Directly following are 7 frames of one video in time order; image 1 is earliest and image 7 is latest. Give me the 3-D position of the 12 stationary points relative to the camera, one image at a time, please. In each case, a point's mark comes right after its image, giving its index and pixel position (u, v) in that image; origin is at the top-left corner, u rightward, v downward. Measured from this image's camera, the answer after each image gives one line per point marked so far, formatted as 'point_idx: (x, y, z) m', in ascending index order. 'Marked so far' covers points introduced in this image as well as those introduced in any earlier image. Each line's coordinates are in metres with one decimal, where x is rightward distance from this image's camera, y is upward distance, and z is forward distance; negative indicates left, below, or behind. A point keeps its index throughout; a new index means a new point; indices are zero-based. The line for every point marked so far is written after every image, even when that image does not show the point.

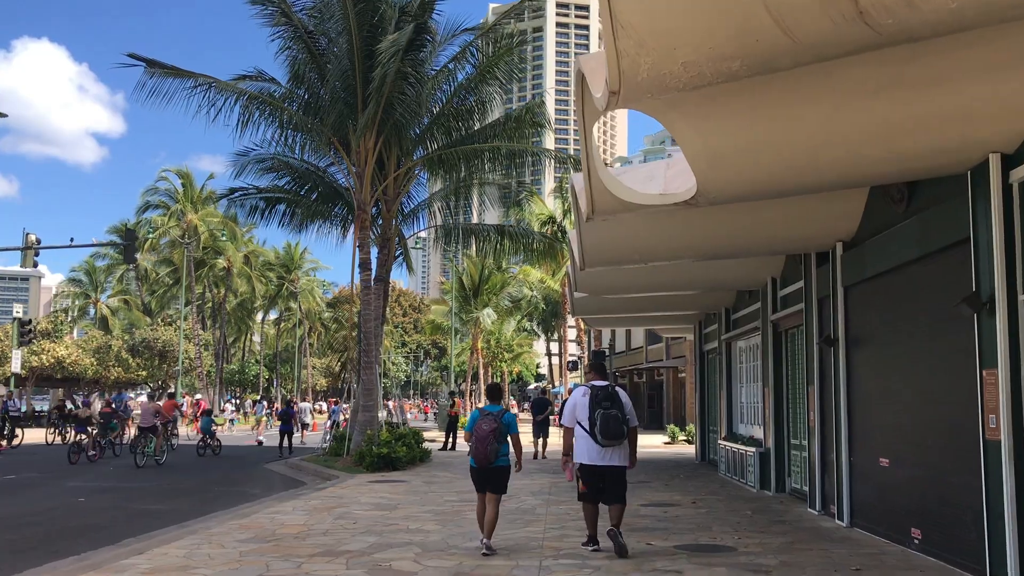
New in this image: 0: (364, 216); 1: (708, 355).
0: (-3.1, +1.5, +17.4) m
1: (+4.2, -1.4, +18.0) m
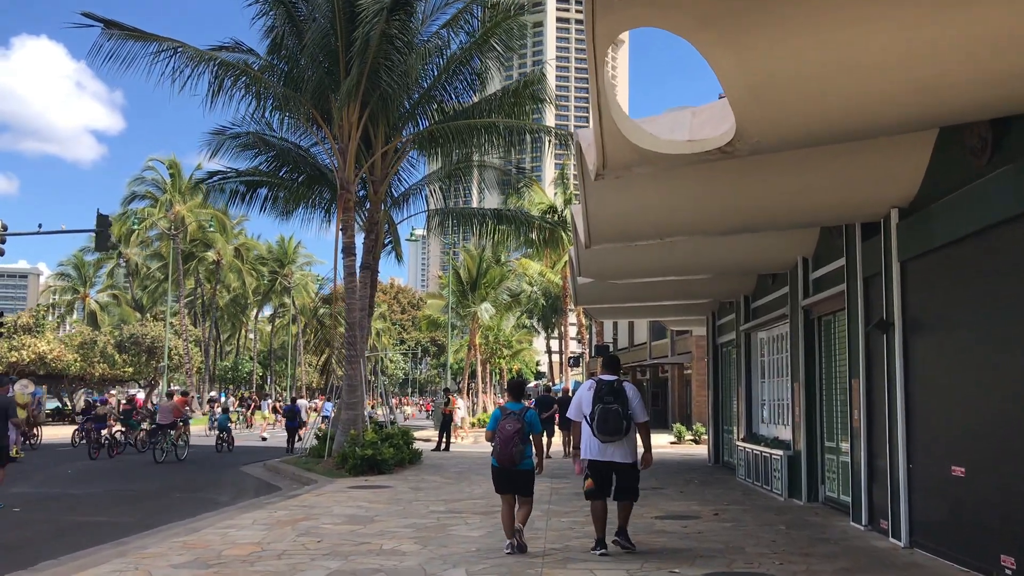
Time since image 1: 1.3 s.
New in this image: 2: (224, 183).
0: (-3.1, +1.7, +15.9) m
1: (+4.1, -1.2, +16.6) m
2: (-6.3, +2.3, +18.7) m
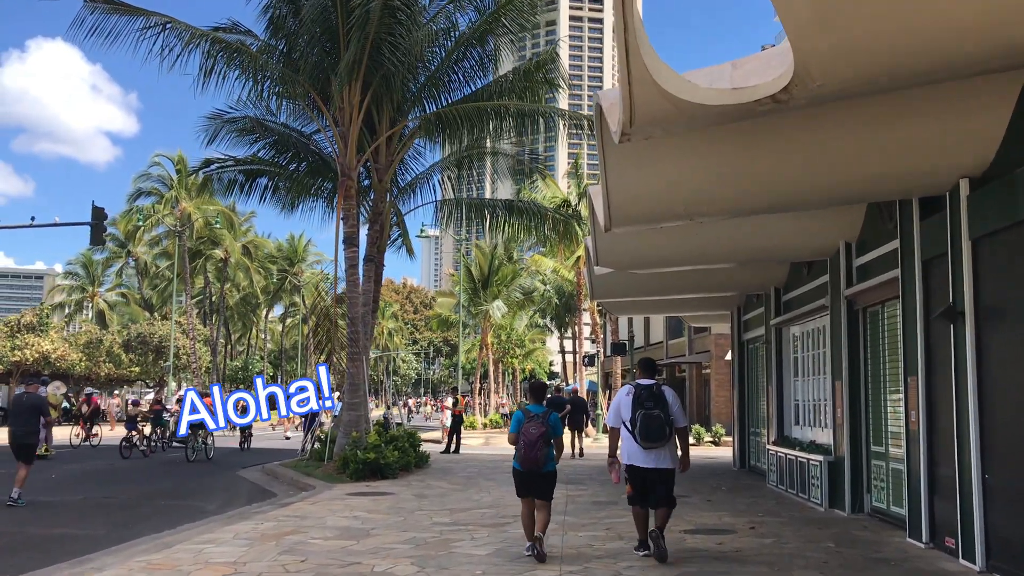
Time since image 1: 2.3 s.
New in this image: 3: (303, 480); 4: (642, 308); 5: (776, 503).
0: (-2.9, +1.9, +15.0) m
1: (+4.3, -1.1, +15.5) m
2: (-6.1, +2.4, +17.8) m
3: (-3.4, -3.1, +13.7) m
4: (+2.5, -0.4, +16.5) m
5: (+3.3, -2.7, +10.5) m
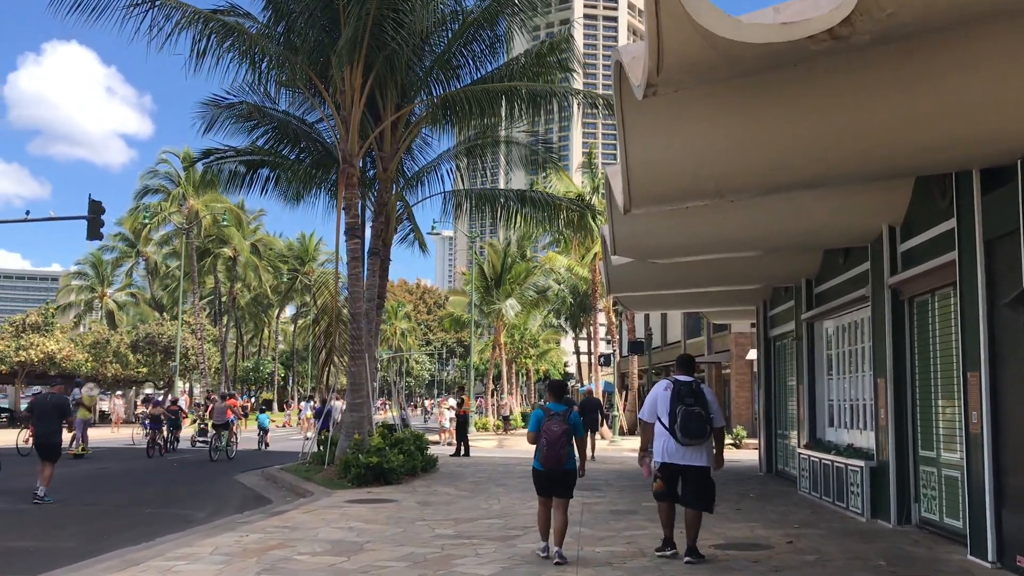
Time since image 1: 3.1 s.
0: (-2.7, +2.0, +14.2) m
1: (+4.5, -0.9, +14.6) m
2: (-5.9, +2.5, +17.1) m
3: (-3.2, -3.0, +12.9) m
4: (+2.8, -0.3, +15.6) m
5: (+3.4, -2.5, +9.6) m
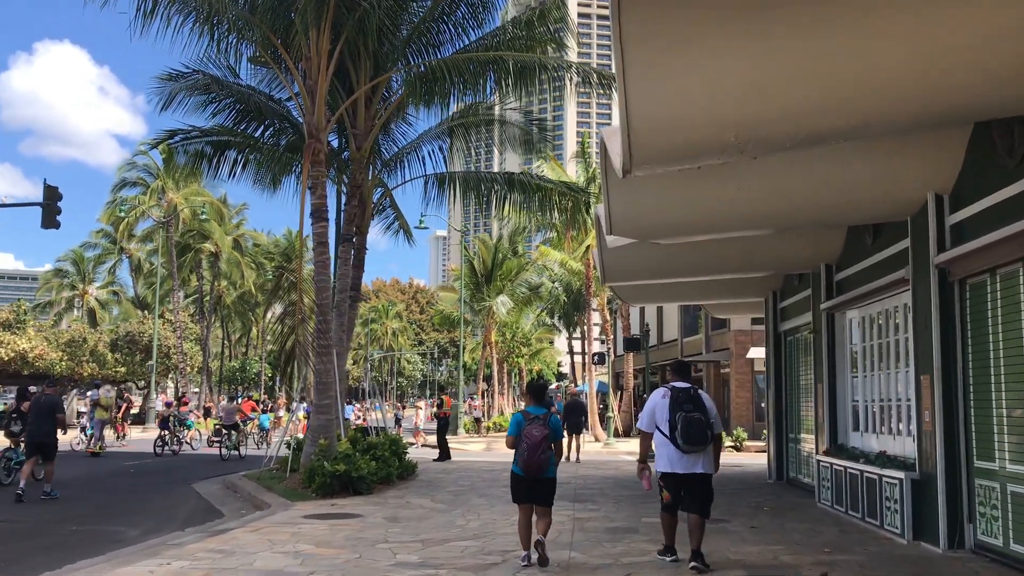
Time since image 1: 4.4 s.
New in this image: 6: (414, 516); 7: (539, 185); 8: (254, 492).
0: (-2.9, +2.1, +12.8) m
1: (+4.3, -0.8, +13.3) m
2: (-6.1, +2.7, +15.7) m
3: (-3.4, -2.8, +11.6) m
4: (+2.5, -0.1, +14.3) m
5: (+3.2, -2.4, +8.2) m
6: (-1.1, -2.6, +9.7) m
7: (+0.5, +2.0, +17.0) m
8: (-3.7, -2.9, +12.0) m
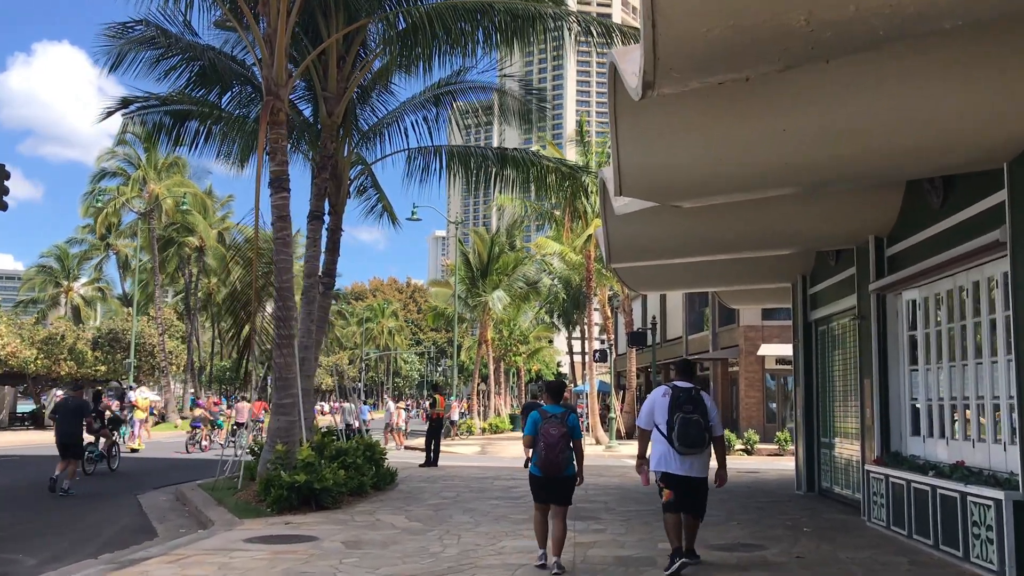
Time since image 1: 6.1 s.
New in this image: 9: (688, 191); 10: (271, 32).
0: (-3.1, +2.4, +11.1) m
1: (+4.2, -0.5, +11.6) m
2: (-6.2, +2.9, +14.0) m
3: (-3.6, -2.6, +9.8) m
4: (+2.4, +0.1, +12.6) m
5: (+3.1, -2.1, +6.5) m
6: (-1.2, -2.4, +8.0) m
7: (+0.4, +2.3, +15.2) m
8: (-3.8, -2.6, +10.3) m
9: (+1.5, +0.8, +7.3) m
10: (-3.1, +3.3, +11.2) m
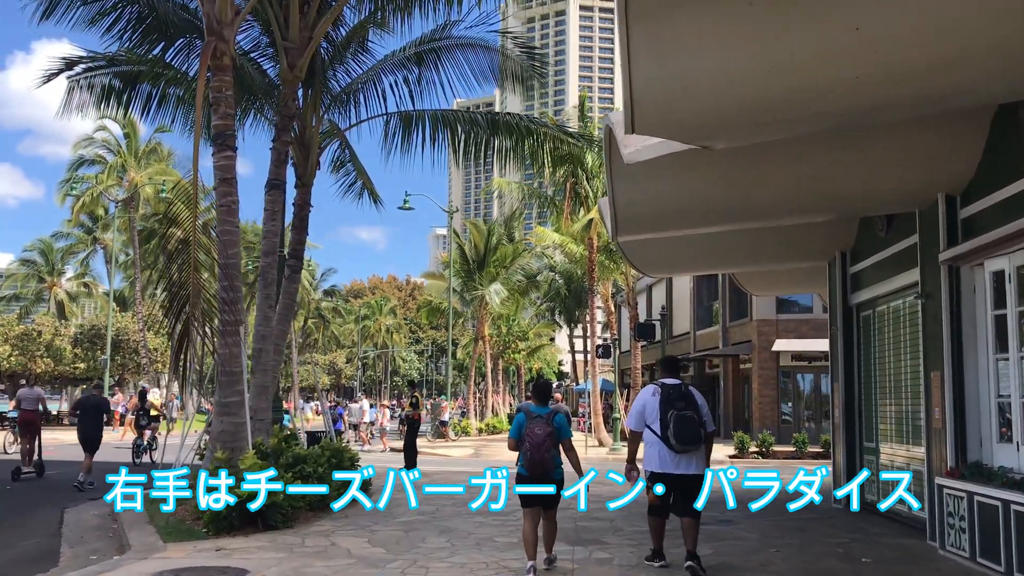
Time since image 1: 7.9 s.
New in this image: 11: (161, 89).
0: (-3.2, +2.6, +9.4) m
1: (+4.1, -0.3, +9.8) m
2: (-6.4, +3.2, +12.3) m
3: (-3.7, -2.4, +8.1) m
4: (+2.3, +0.4, +10.8) m
5: (+2.9, -1.9, +4.8) m
6: (-1.4, -2.1, +6.3) m
7: (+0.3, +2.5, +13.5) m
8: (-3.9, -2.4, +8.6) m
9: (+1.4, +1.1, +5.6) m
10: (-3.3, +3.6, +9.5) m
11: (-5.3, +3.0, +12.4) m
